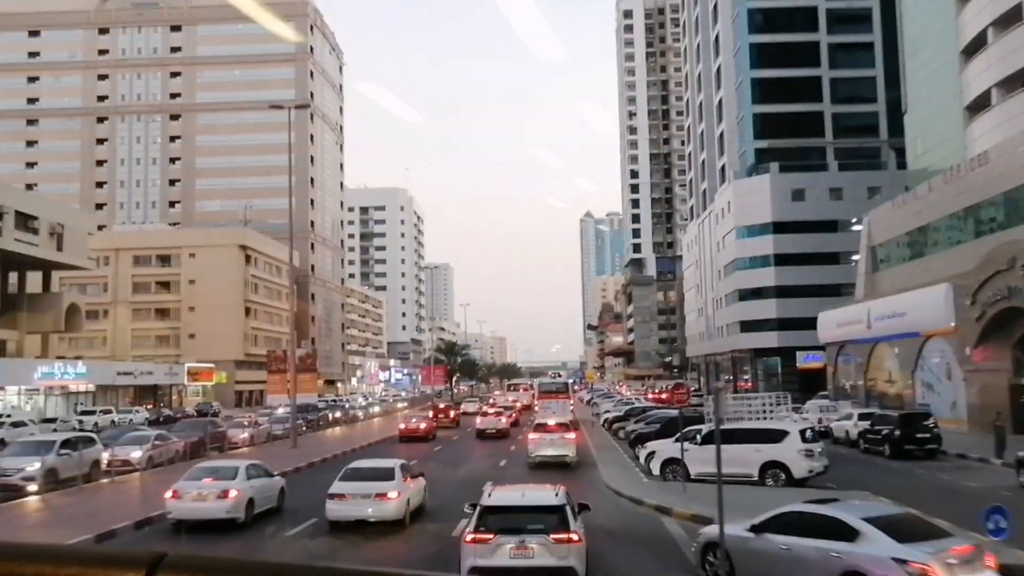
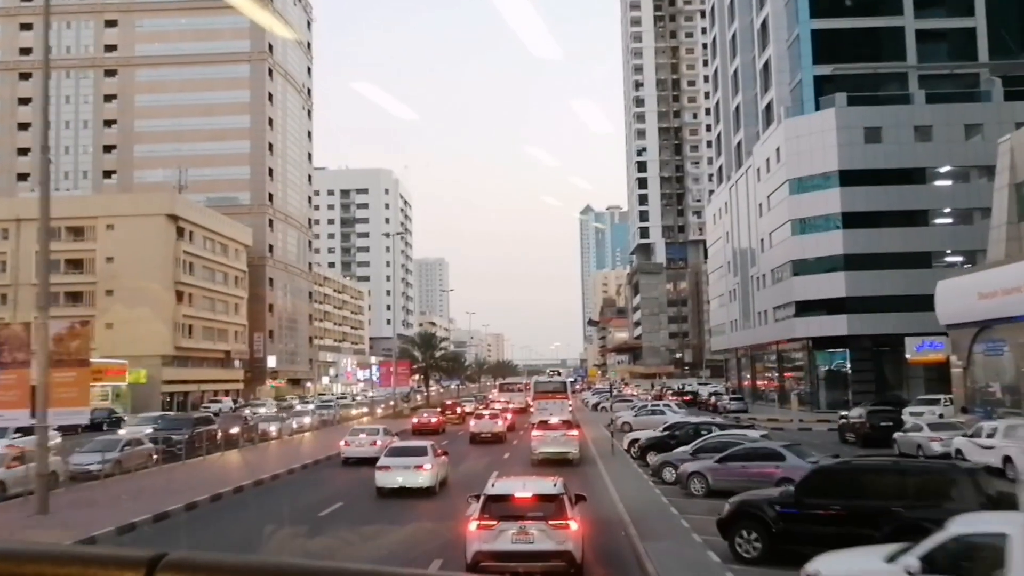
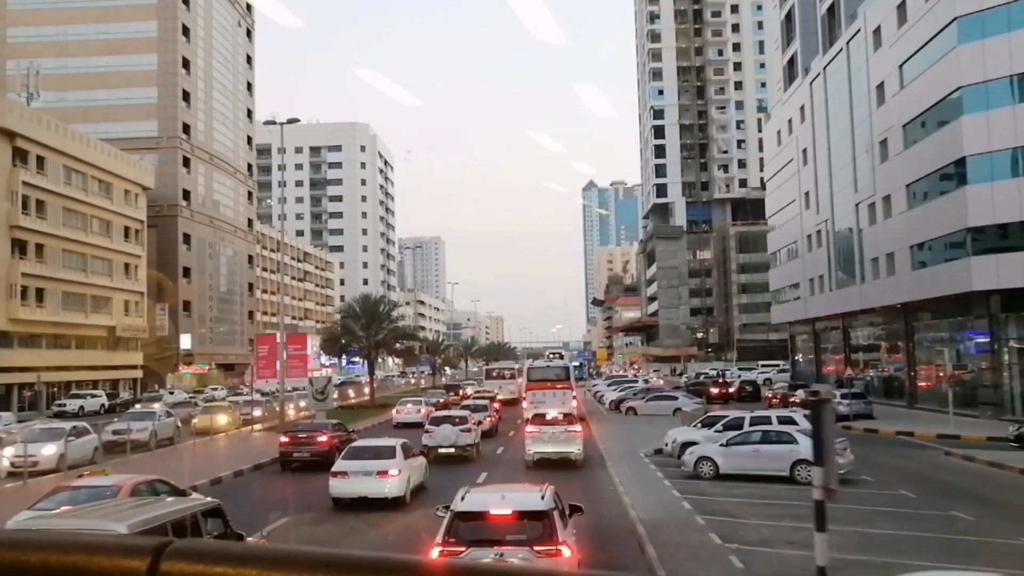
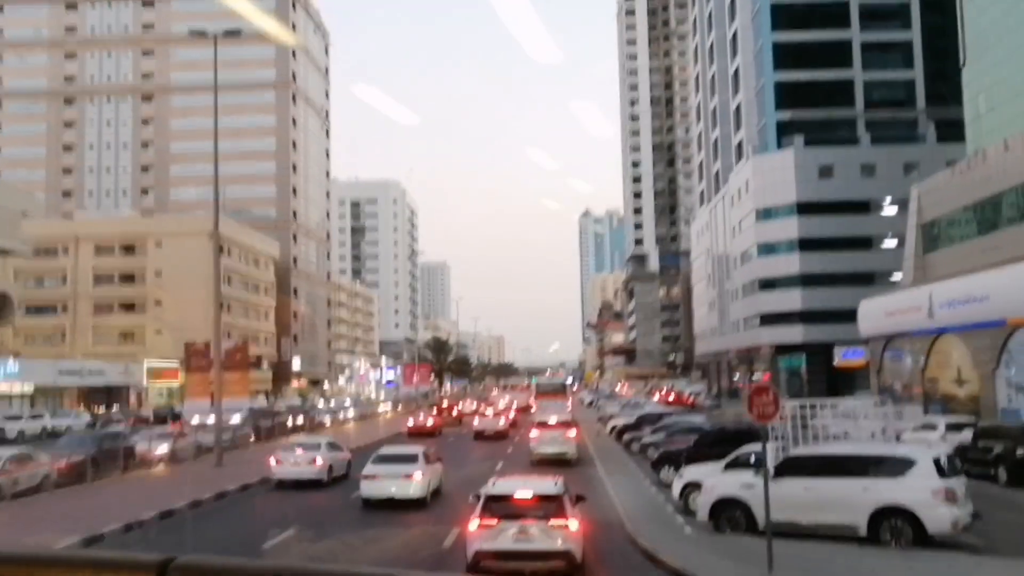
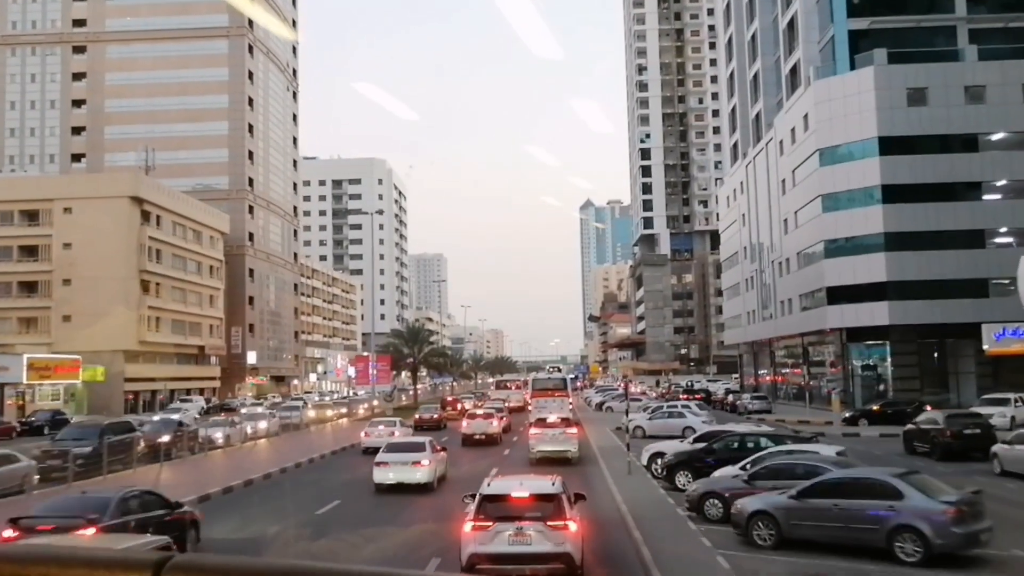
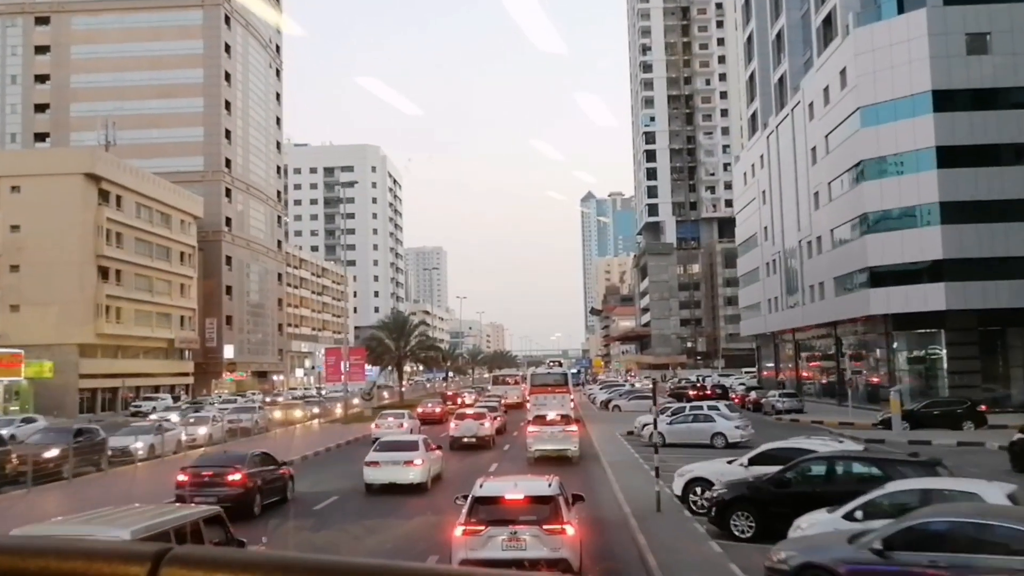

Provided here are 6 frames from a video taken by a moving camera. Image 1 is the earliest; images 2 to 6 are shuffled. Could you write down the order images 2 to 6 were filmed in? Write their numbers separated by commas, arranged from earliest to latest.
4, 2, 5, 6, 3
